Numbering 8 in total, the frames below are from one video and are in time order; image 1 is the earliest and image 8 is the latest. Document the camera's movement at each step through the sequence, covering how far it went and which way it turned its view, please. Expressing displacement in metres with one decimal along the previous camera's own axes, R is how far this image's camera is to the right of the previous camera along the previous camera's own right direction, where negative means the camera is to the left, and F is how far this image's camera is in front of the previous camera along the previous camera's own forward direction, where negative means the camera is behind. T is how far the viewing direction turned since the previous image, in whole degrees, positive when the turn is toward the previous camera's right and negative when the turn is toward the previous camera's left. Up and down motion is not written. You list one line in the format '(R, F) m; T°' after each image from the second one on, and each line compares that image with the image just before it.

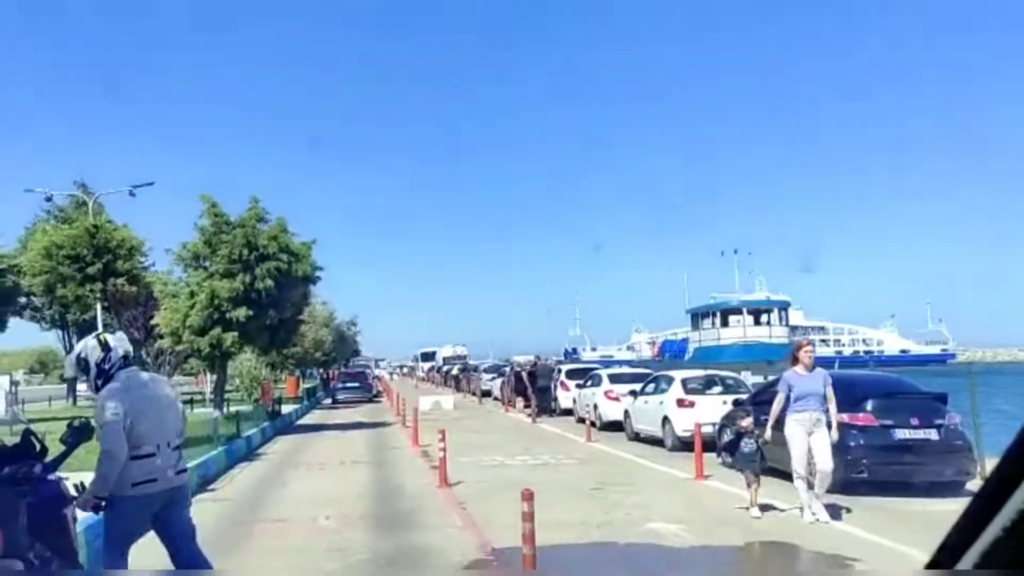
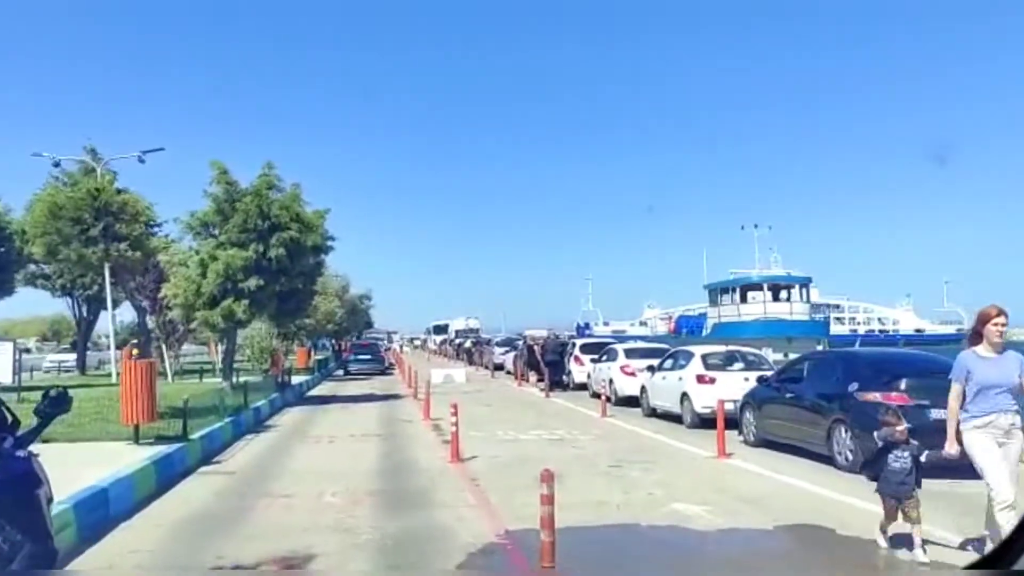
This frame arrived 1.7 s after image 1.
(-0.1, +0.6) m; -1°
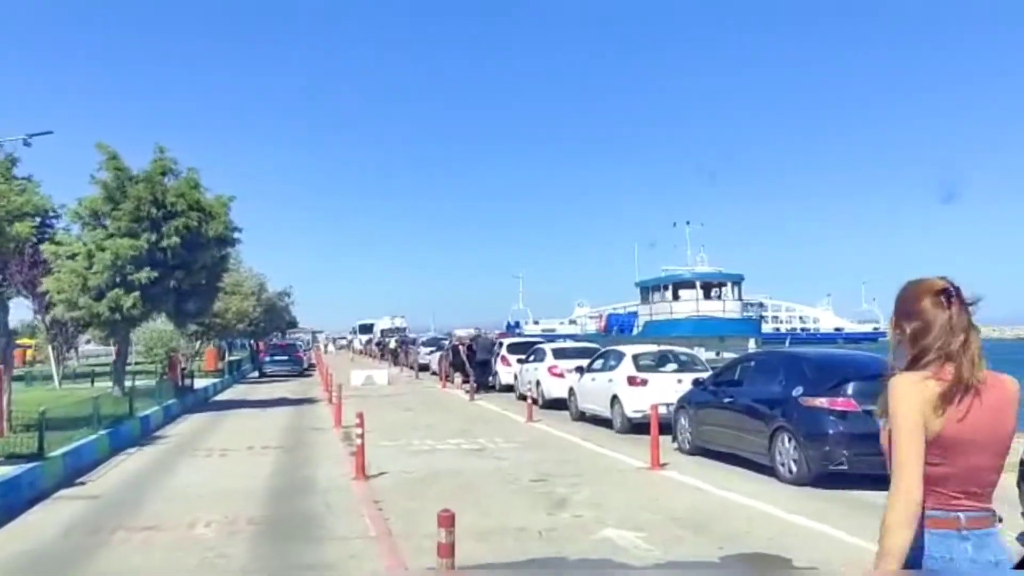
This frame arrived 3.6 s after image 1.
(+0.2, +1.5) m; +4°
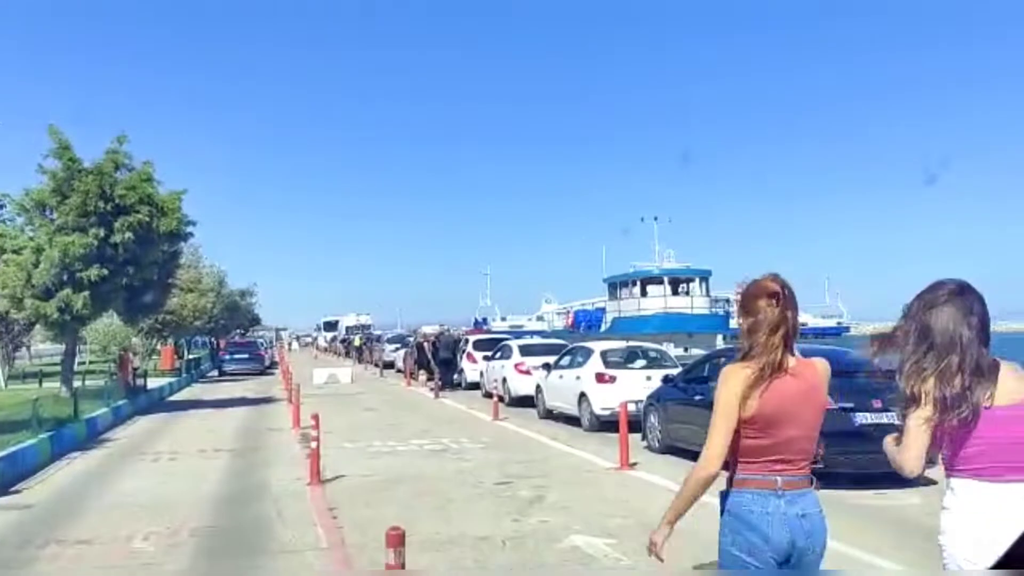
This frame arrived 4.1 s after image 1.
(0.0, +0.6) m; +2°
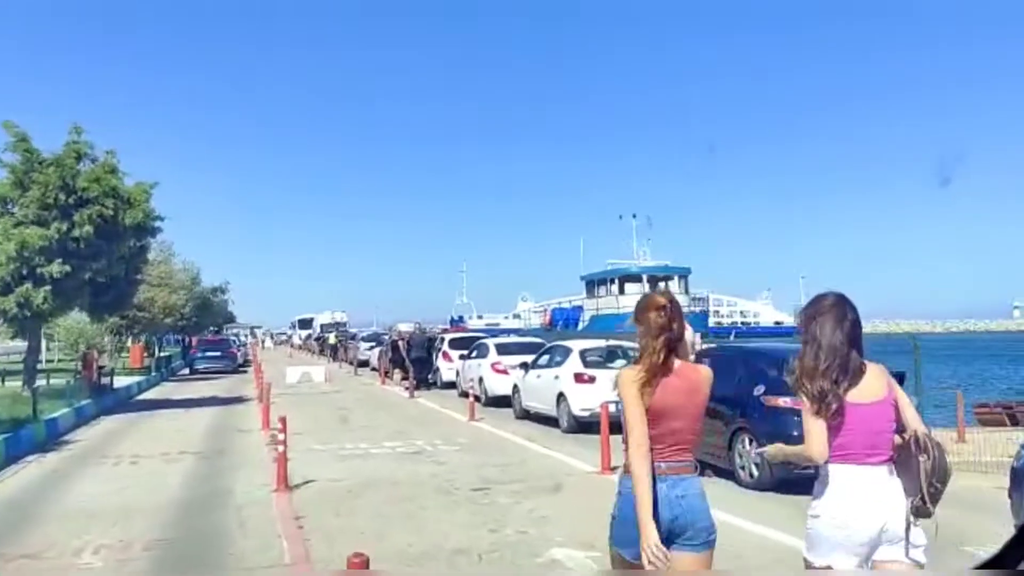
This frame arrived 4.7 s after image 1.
(0.0, +0.5) m; +1°
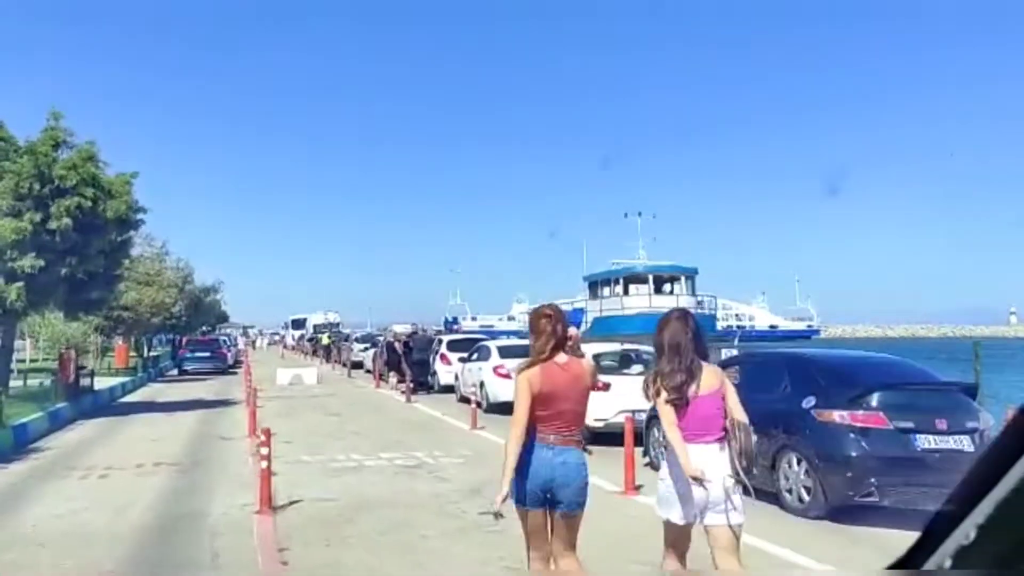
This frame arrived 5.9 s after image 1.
(-0.2, +1.4) m; 0°
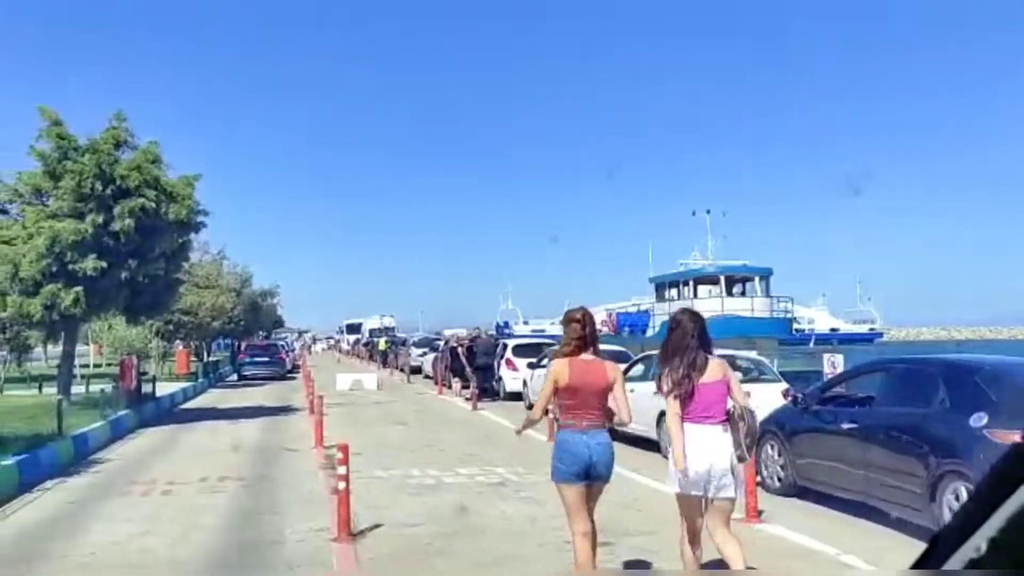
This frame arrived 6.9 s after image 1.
(-0.5, +1.1) m; -3°
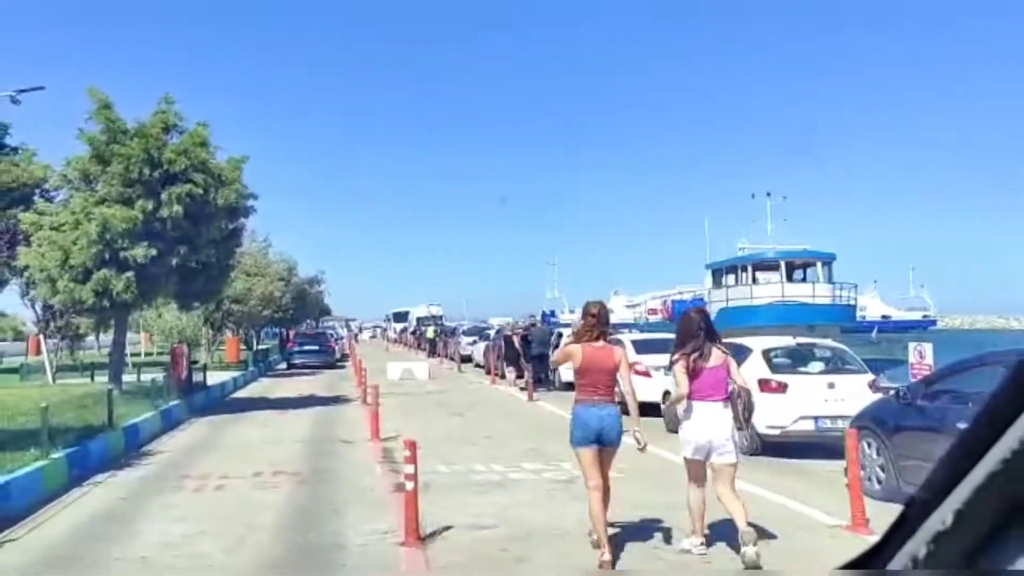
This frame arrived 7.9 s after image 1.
(-0.3, +0.7) m; -2°
